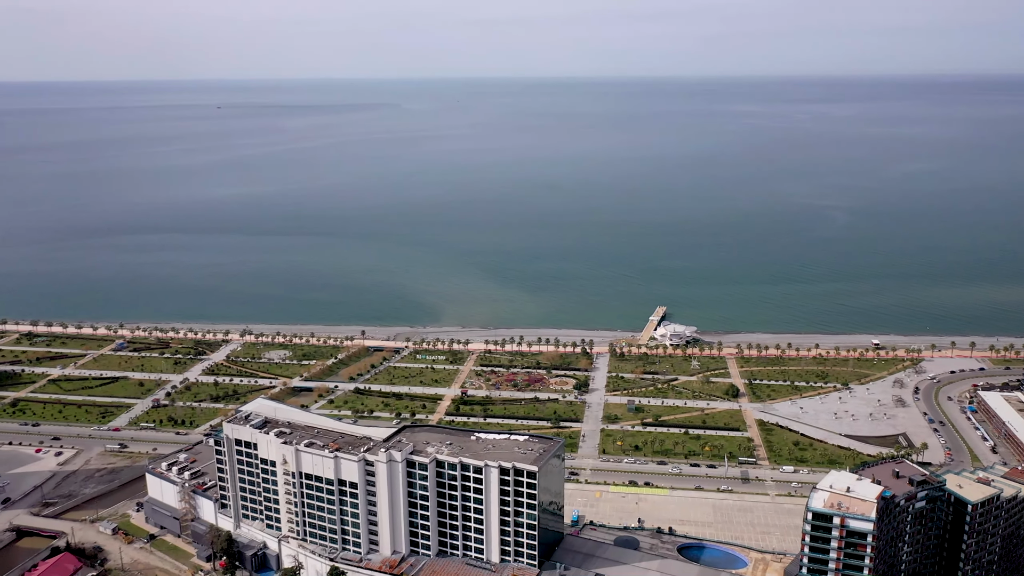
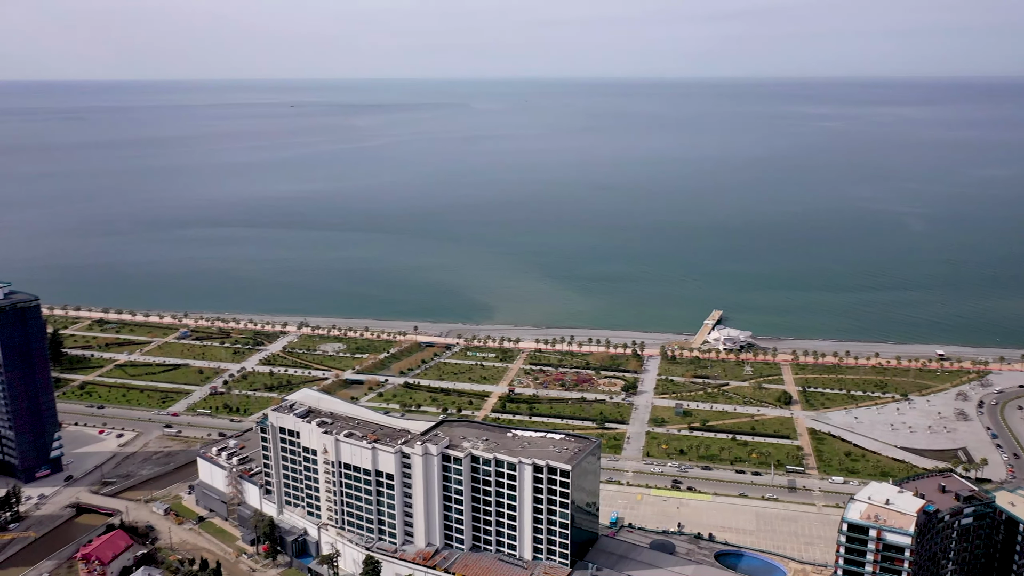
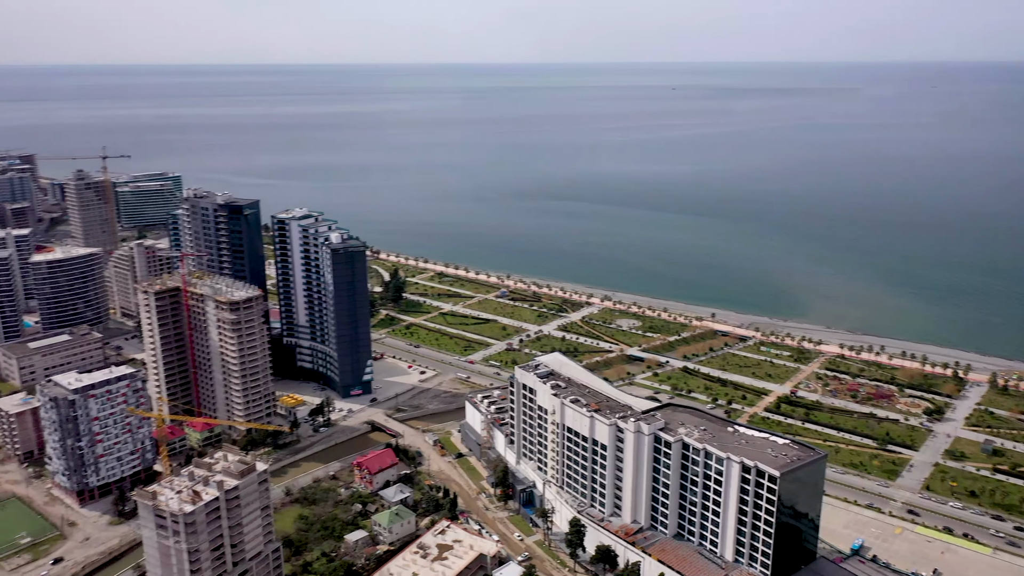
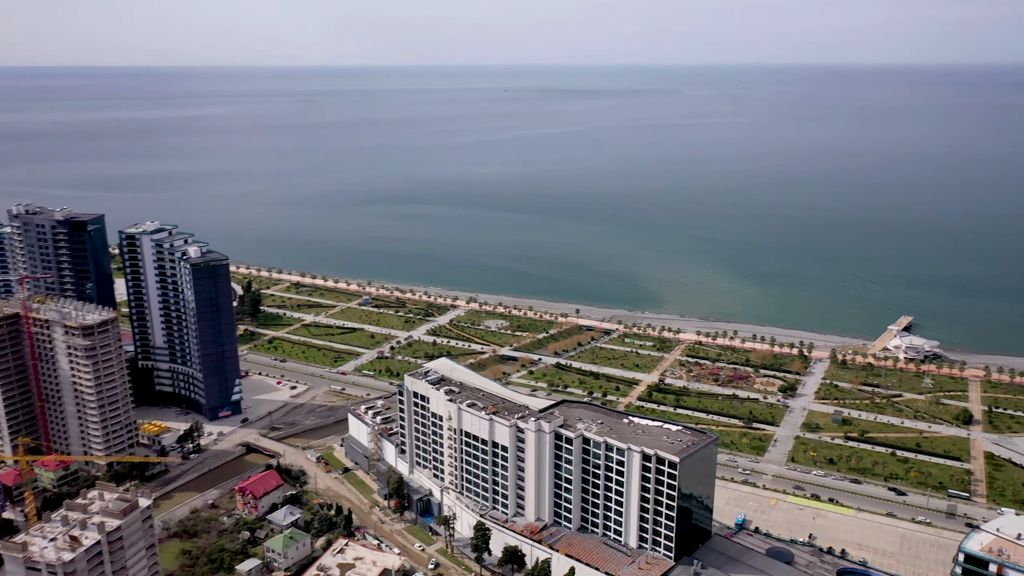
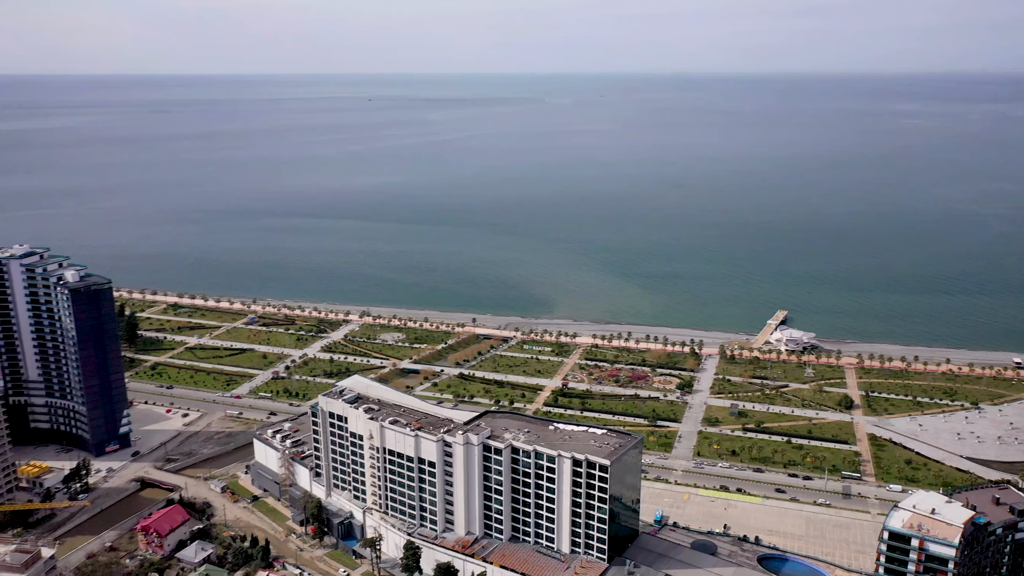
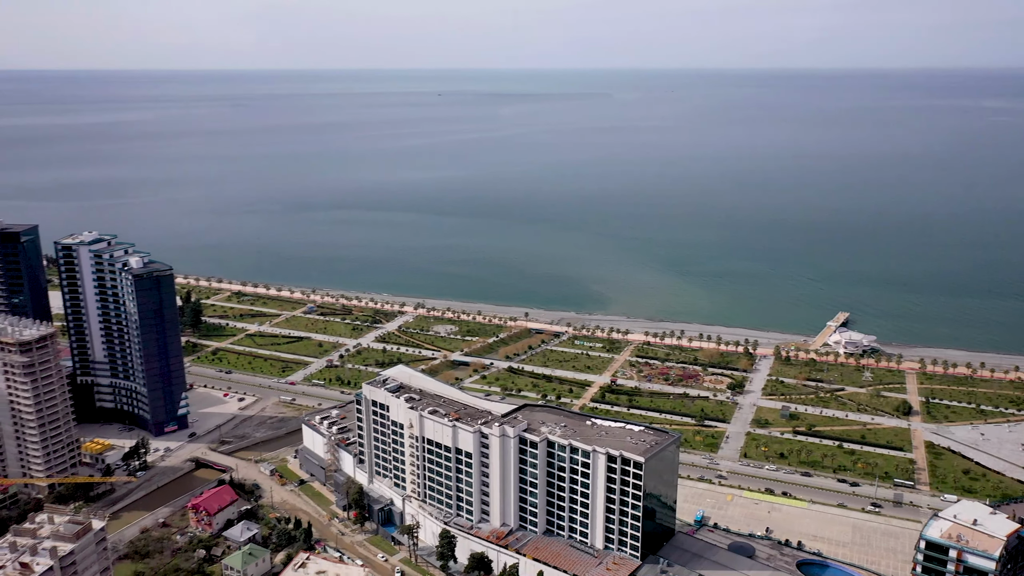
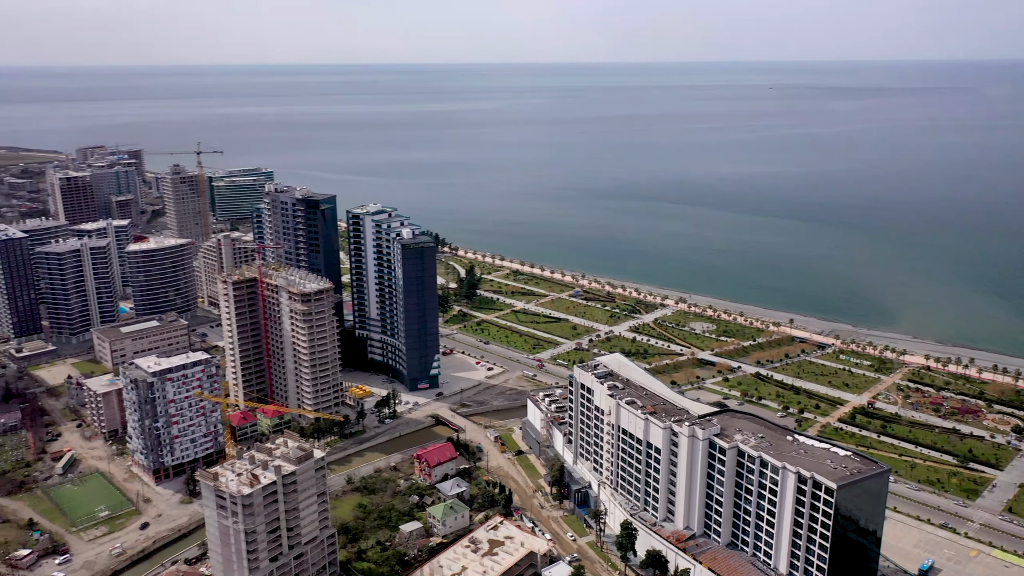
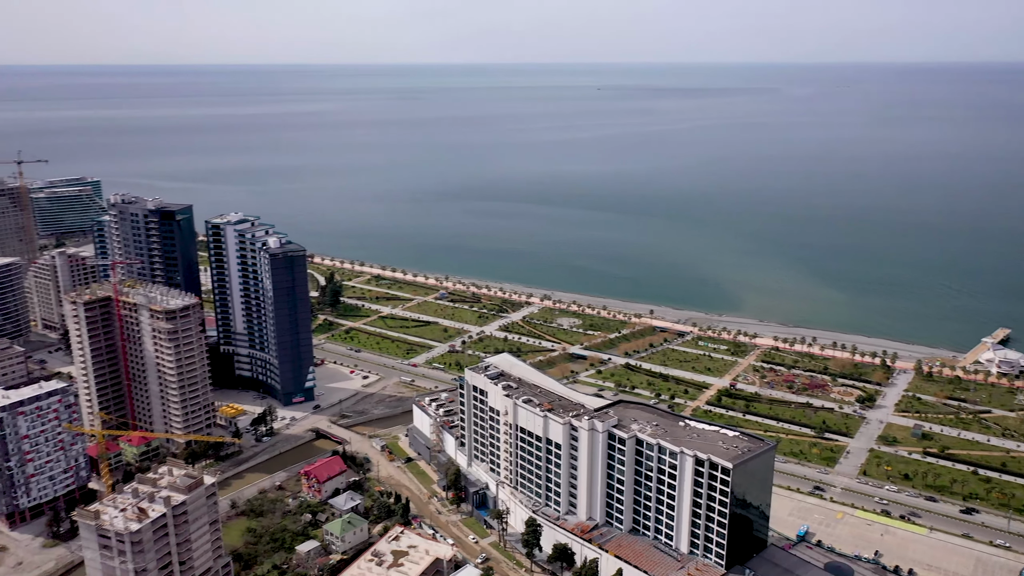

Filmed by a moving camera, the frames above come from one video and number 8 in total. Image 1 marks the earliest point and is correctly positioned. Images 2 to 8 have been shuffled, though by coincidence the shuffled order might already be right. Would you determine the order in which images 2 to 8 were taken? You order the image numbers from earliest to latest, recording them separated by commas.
2, 5, 6, 4, 8, 3, 7
